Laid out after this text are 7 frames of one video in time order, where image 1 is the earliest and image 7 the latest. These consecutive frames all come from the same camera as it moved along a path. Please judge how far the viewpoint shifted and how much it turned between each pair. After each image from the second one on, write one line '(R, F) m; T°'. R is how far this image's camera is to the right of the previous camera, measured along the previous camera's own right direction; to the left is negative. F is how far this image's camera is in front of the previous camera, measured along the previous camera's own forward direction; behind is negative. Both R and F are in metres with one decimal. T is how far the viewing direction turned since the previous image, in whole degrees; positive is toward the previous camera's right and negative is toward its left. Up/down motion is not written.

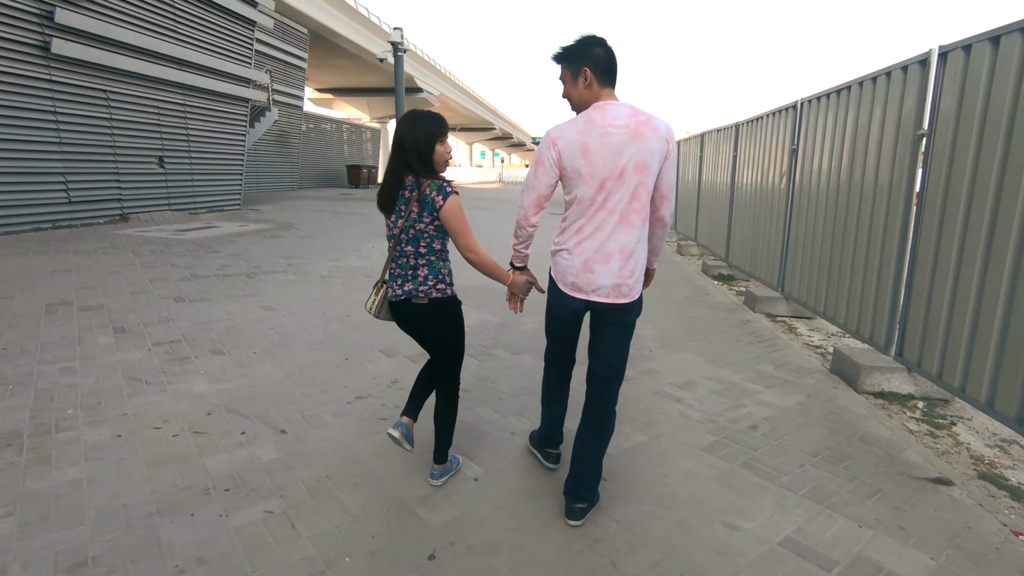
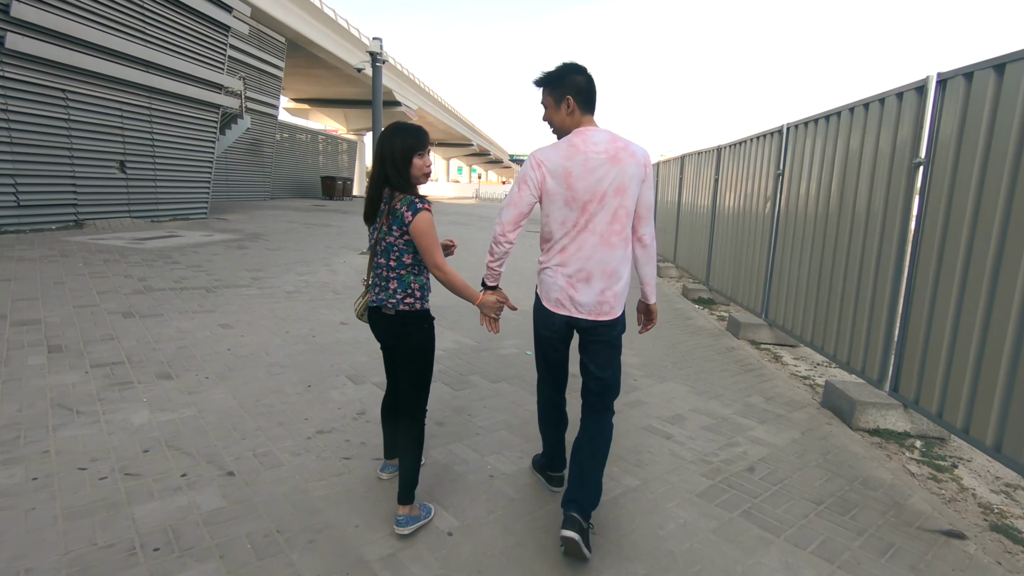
(0.0, +0.3) m; +3°
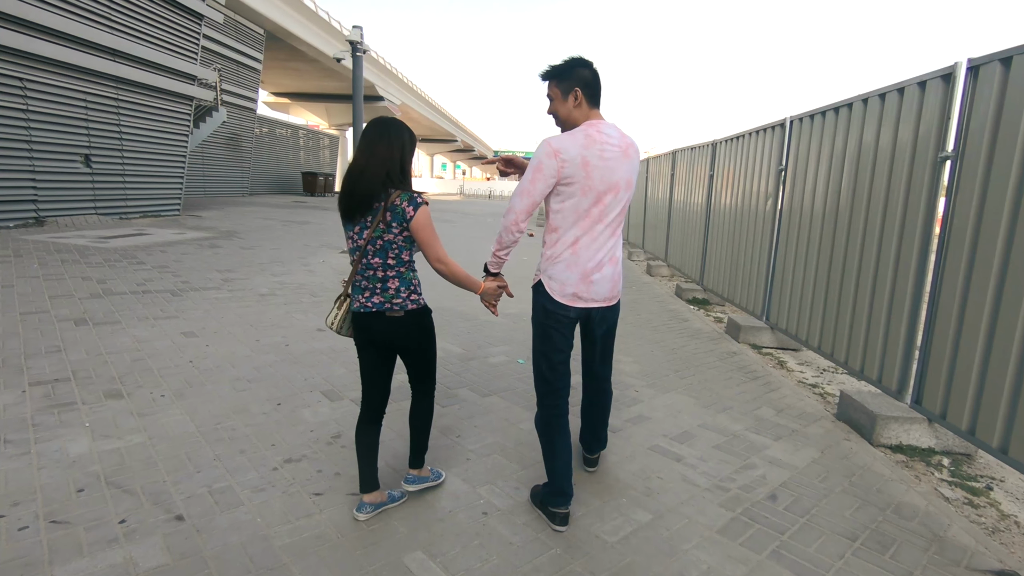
(0.0, +0.4) m; +2°
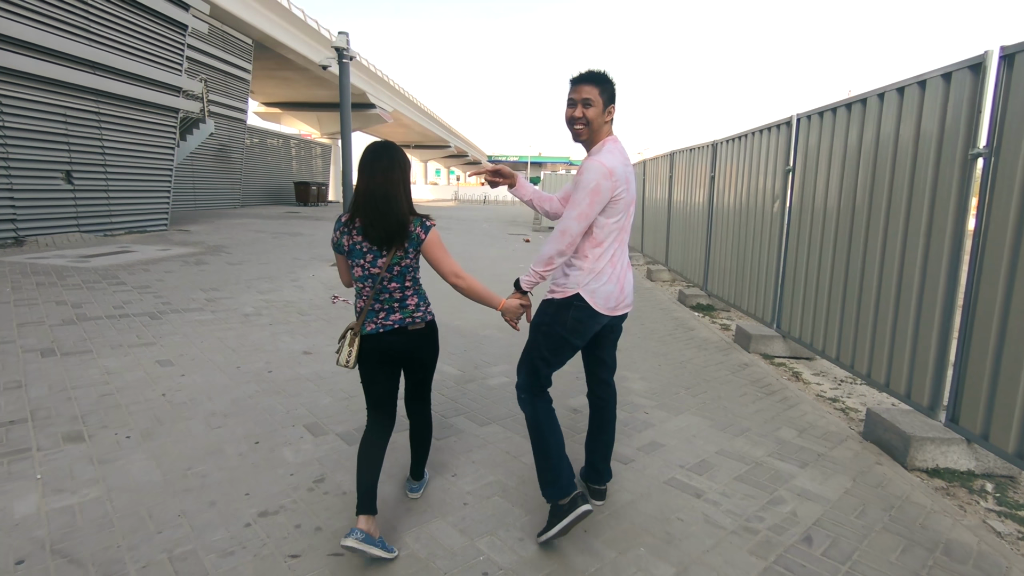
(0.0, +0.3) m; 0°
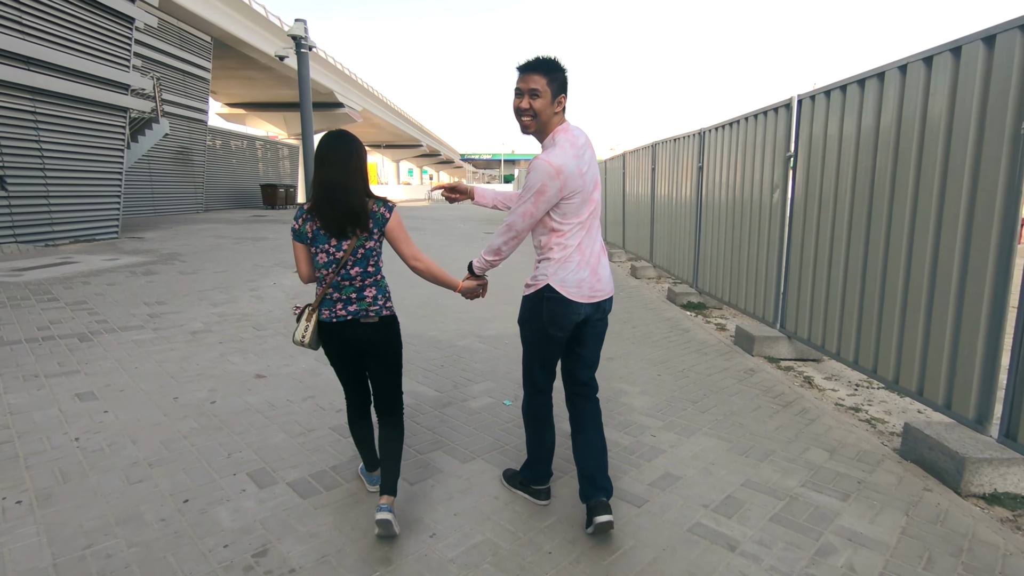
(0.0, +0.6) m; +2°
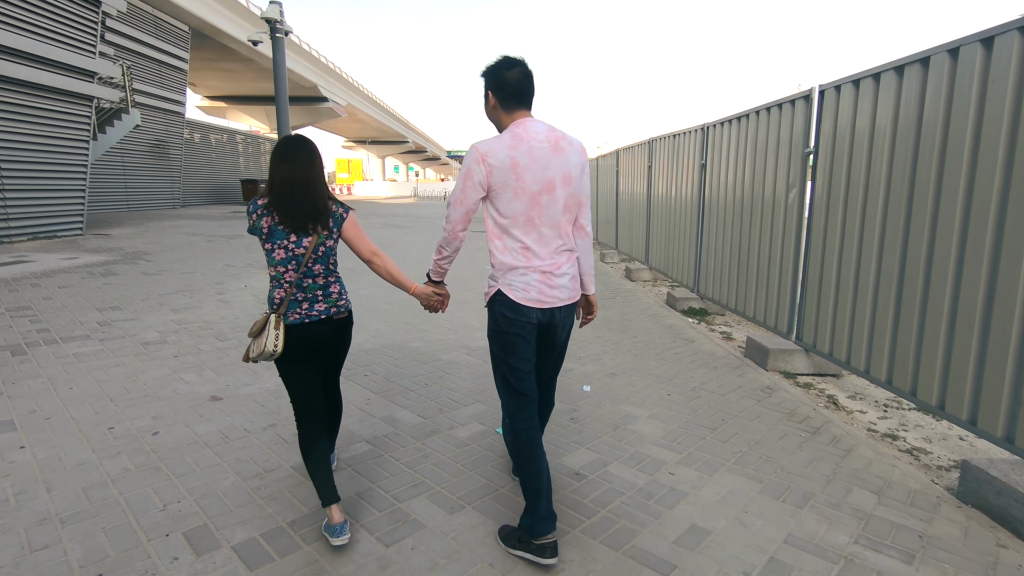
(-0.1, +0.5) m; +1°
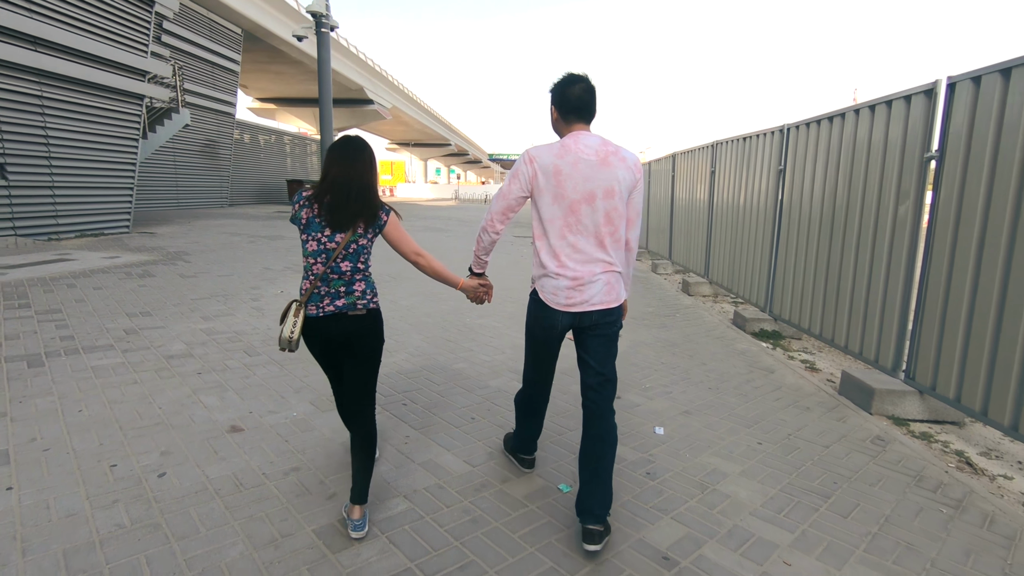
(-0.2, +0.6) m; -4°
